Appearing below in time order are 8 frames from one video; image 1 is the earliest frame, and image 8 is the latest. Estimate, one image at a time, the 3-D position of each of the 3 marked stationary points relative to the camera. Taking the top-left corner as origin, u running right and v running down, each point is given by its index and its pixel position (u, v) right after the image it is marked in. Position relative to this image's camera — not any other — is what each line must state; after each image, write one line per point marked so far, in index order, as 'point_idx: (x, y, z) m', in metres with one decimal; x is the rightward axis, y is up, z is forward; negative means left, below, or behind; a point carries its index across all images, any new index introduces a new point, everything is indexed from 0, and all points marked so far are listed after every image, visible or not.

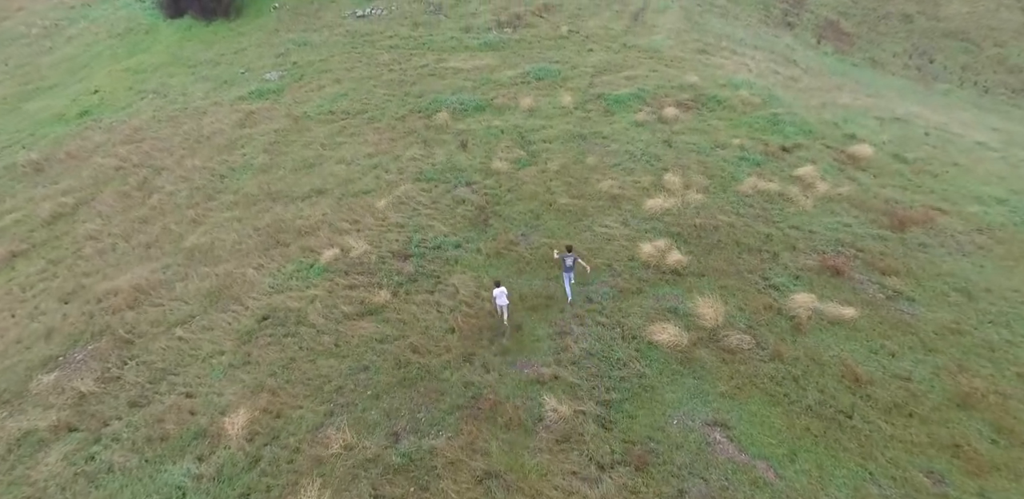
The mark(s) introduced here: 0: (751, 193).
0: (+7.4, +1.8, +16.3) m
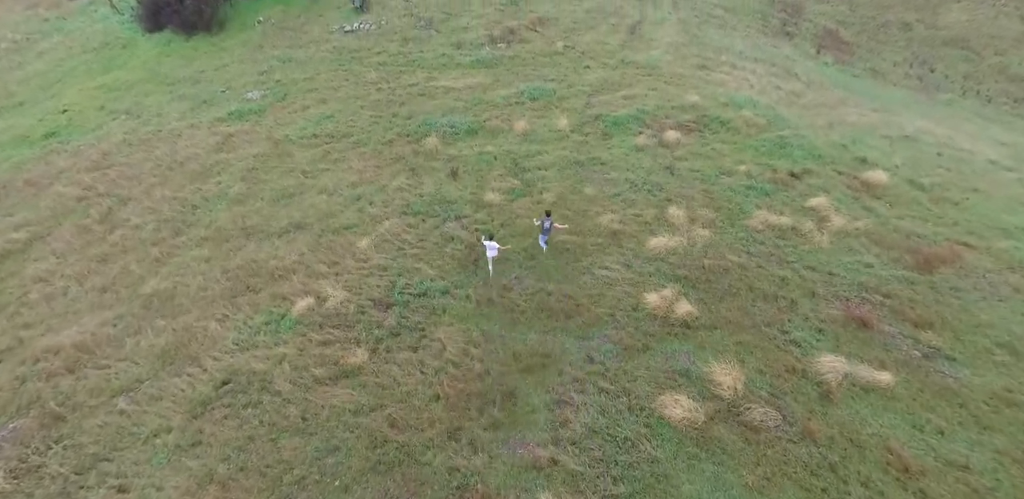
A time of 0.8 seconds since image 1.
0: (+7.2, +0.6, +15.1) m
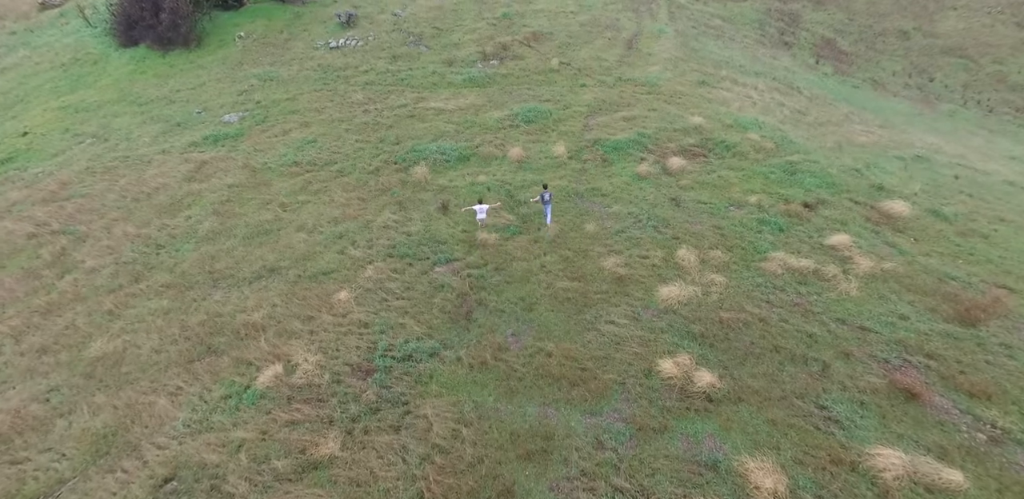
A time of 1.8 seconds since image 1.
0: (+7.1, -0.6, +13.7) m
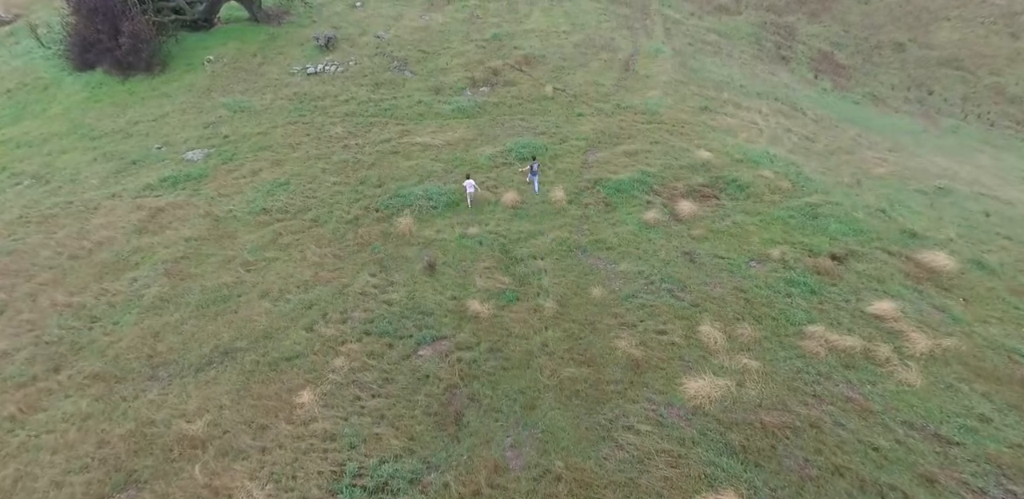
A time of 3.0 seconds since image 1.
0: (+7.0, -2.3, +11.7) m
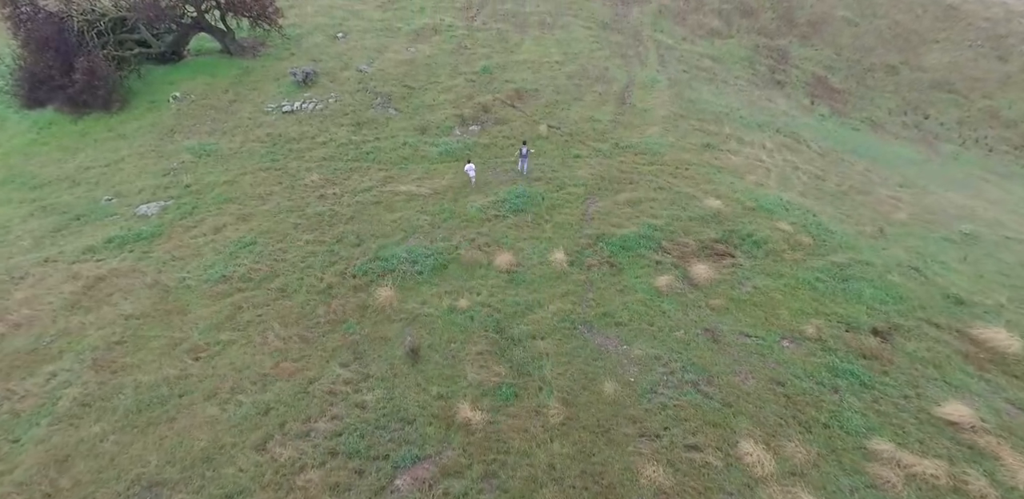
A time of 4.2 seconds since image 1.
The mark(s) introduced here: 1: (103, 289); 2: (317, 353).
0: (+7.0, -4.1, +9.5) m
1: (-12.2, -1.2, +15.8) m
2: (-5.0, -2.6, +13.4) m
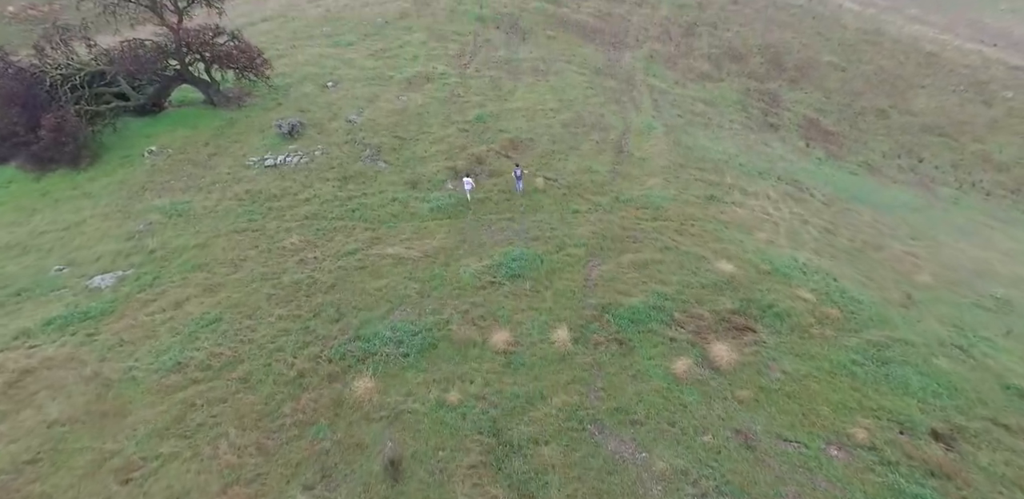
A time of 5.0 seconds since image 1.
0: (+7.0, -5.9, +7.3) m
1: (-12.3, -3.5, +13.5) m
2: (-5.0, -4.7, +11.1) m
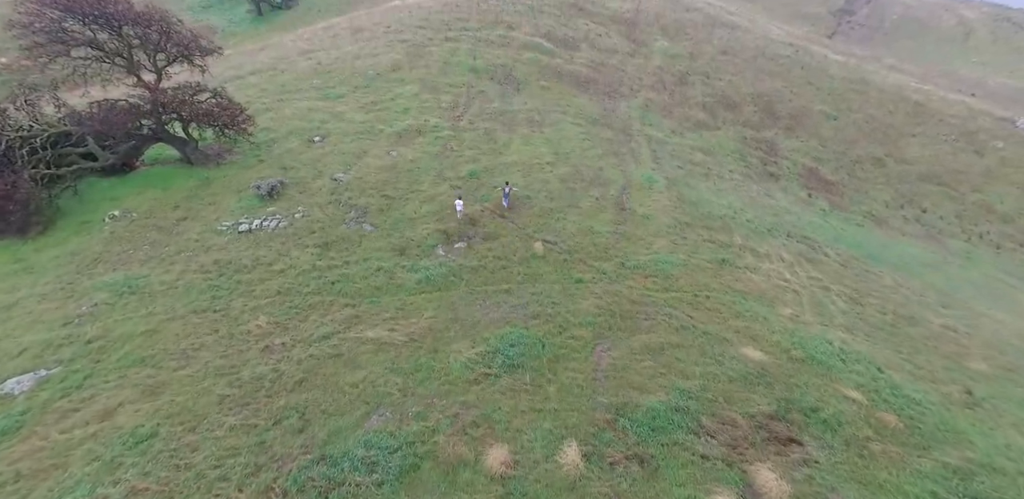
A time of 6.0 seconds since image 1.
0: (+7.1, -7.8, +4.2) m
1: (-12.3, -6.0, +10.4) m
2: (-5.0, -6.9, +8.0) m
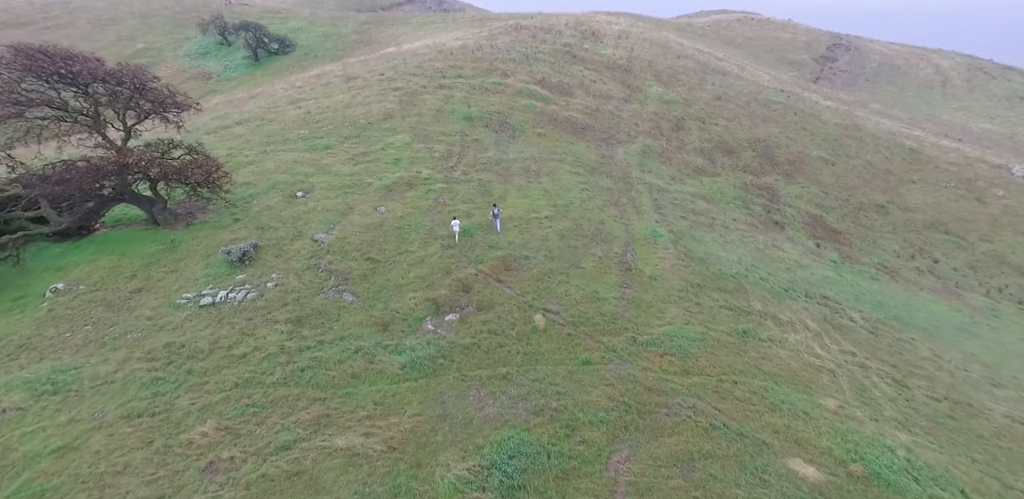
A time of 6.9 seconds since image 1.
0: (+7.2, -9.4, +0.5) m
1: (-12.2, -8.1, +6.7) m
2: (-5.0, -8.9, +4.3) m
